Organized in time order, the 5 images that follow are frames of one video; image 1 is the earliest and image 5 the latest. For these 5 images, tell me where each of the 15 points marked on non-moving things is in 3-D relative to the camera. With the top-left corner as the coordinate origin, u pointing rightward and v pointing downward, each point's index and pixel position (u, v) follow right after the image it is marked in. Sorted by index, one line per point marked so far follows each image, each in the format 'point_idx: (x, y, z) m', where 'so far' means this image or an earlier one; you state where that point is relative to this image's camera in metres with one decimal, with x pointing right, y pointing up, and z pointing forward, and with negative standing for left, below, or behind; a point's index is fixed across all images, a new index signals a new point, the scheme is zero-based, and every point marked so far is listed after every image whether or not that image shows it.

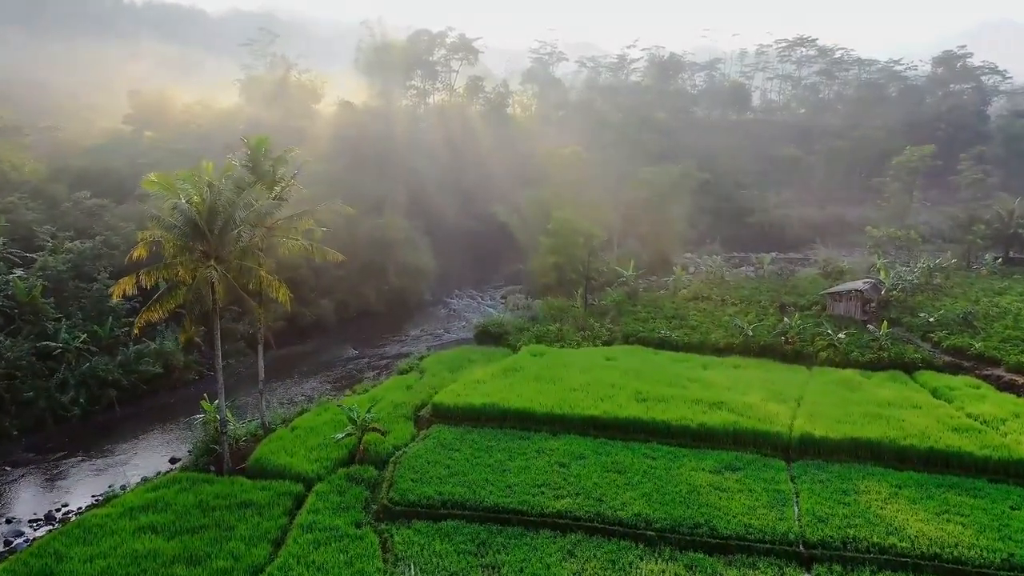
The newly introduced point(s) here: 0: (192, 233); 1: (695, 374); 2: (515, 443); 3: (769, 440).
0: (-7.8, +1.3, +14.3) m
1: (+6.1, -2.9, +19.9) m
2: (+0.1, -4.2, +16.2) m
3: (+6.9, -4.1, +16.1) m
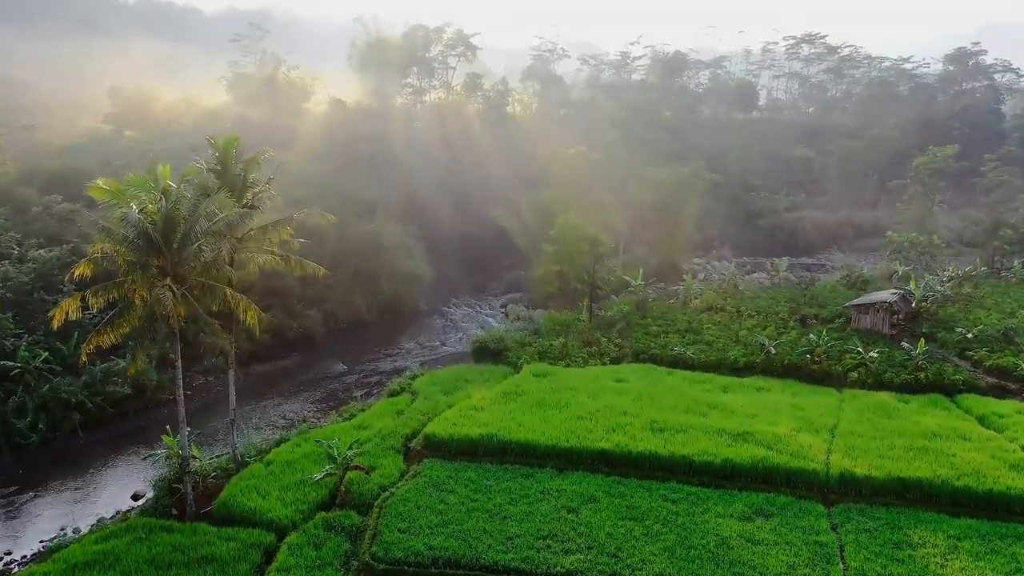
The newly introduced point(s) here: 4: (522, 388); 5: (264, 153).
0: (-7.7, +0.9, +12.5) m
1: (+6.1, -3.4, +18.1) m
2: (+0.1, -4.7, +14.4) m
3: (+6.9, -4.5, +14.2) m
4: (+0.3, -3.2, +18.9) m
5: (-6.4, +3.5, +15.5) m
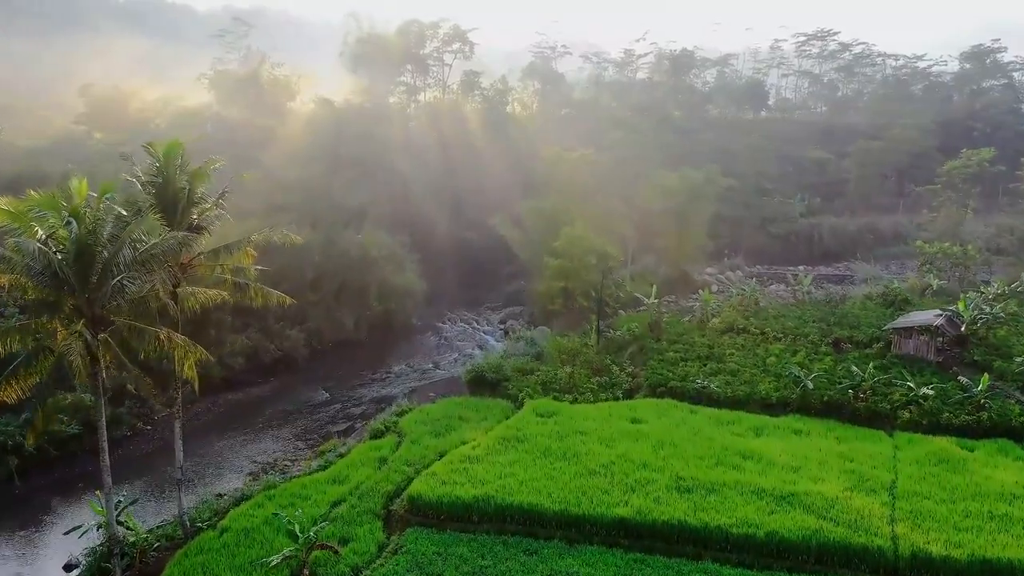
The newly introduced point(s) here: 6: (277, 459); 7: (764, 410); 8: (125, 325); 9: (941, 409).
0: (-7.7, +0.1, +9.9) m
1: (+6.1, -4.1, +15.5) m
2: (+0.1, -5.5, +11.8) m
3: (+7.0, -5.3, +11.7) m
4: (+0.3, -3.9, +16.4) m
5: (-6.4, +2.8, +13.0) m
6: (-7.1, -5.2, +18.1) m
7: (+7.6, -3.7, +18.0) m
8: (-7.0, -0.7, +10.8) m
9: (+12.2, -3.4, +17.0) m
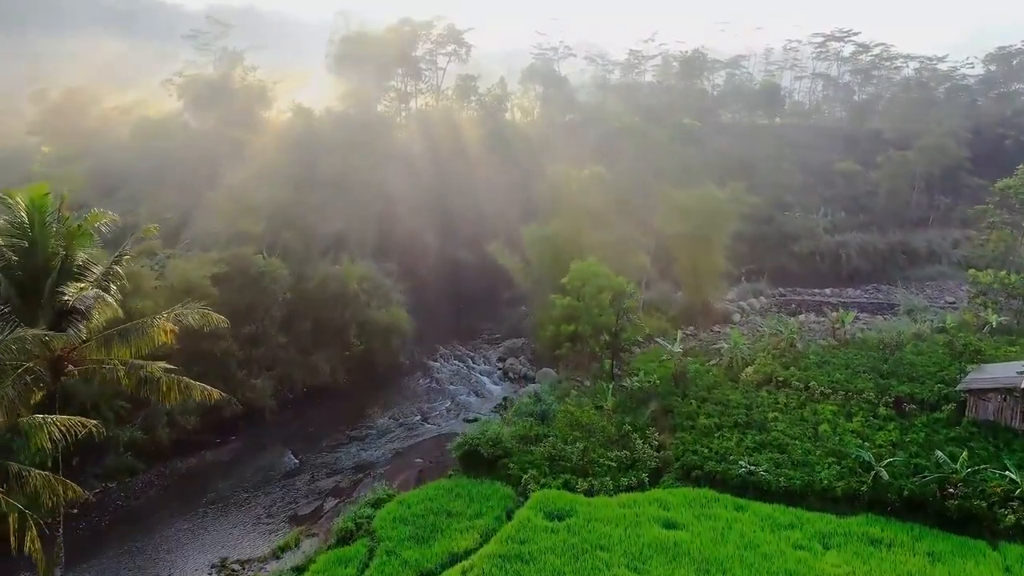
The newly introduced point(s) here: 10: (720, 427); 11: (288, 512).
0: (-7.7, -1.5, +6.4) m
1: (+6.2, -5.7, +12.0) m
2: (+0.2, -7.0, +8.3) m
3: (+7.0, -6.9, +8.2) m
4: (+0.4, -5.5, +12.9) m
5: (-6.4, +1.2, +9.4) m
6: (-7.1, -6.8, +14.6) m
7: (+7.6, -5.2, +14.5) m
8: (-7.0, -2.3, +7.3) m
9: (+12.2, -5.0, +13.5) m
10: (+6.1, -4.1, +17.5) m
11: (-6.4, -6.3, +17.0) m
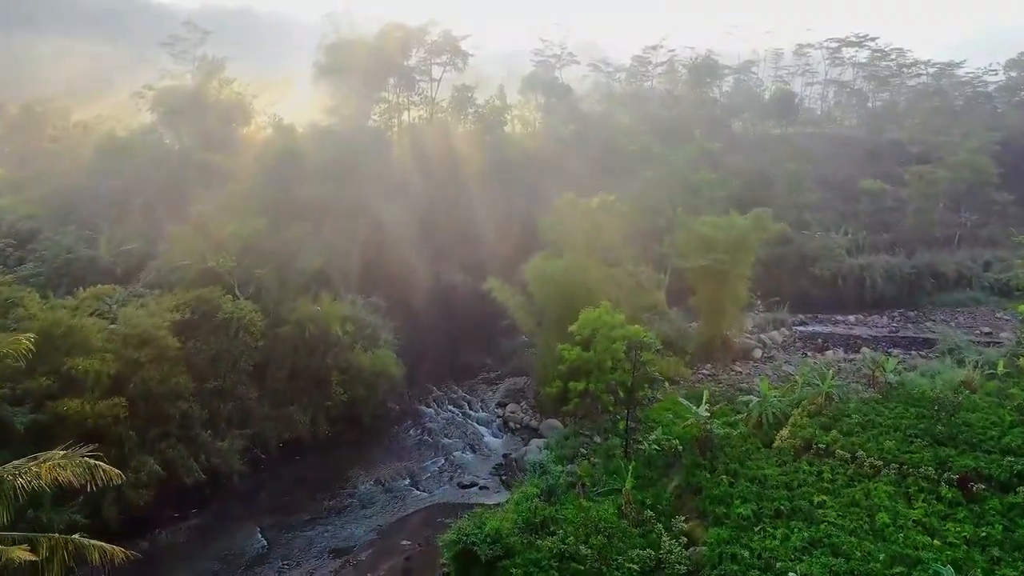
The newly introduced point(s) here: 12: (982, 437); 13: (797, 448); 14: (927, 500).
0: (-7.6, -3.1, +3.7) m
1: (+6.2, -7.3, +9.4) m
2: (+0.3, -8.6, +5.7) m
3: (+7.1, -8.5, +5.6) m
4: (+0.4, -7.1, +10.2) m
5: (-6.3, -0.4, +6.8) m
6: (-7.0, -8.4, +12.0) m
7: (+7.7, -6.9, +11.8) m
8: (-6.9, -3.9, +4.6) m
9: (+12.3, -6.6, +10.9) m
10: (+6.2, -5.7, +14.9) m
11: (-6.3, -7.9, +14.3) m
12: (+13.9, -4.4, +17.7) m
13: (+8.6, -4.8, +18.0) m
14: (+10.7, -5.4, +15.3) m
